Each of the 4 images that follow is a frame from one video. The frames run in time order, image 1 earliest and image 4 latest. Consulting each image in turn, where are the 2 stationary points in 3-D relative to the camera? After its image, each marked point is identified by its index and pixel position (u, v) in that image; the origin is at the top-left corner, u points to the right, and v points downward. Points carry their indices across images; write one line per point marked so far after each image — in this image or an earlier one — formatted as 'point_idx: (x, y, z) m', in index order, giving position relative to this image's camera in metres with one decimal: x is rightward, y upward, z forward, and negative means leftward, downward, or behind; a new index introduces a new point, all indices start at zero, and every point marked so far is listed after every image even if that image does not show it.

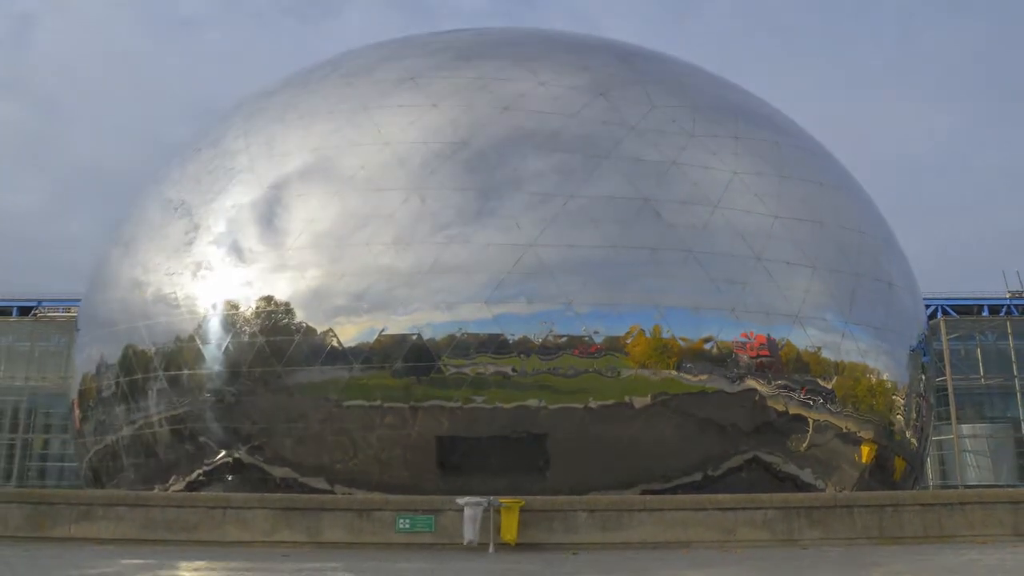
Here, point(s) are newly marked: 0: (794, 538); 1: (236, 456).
0: (+2.9, -2.6, +9.4) m
1: (-2.9, -1.8, +9.9) m
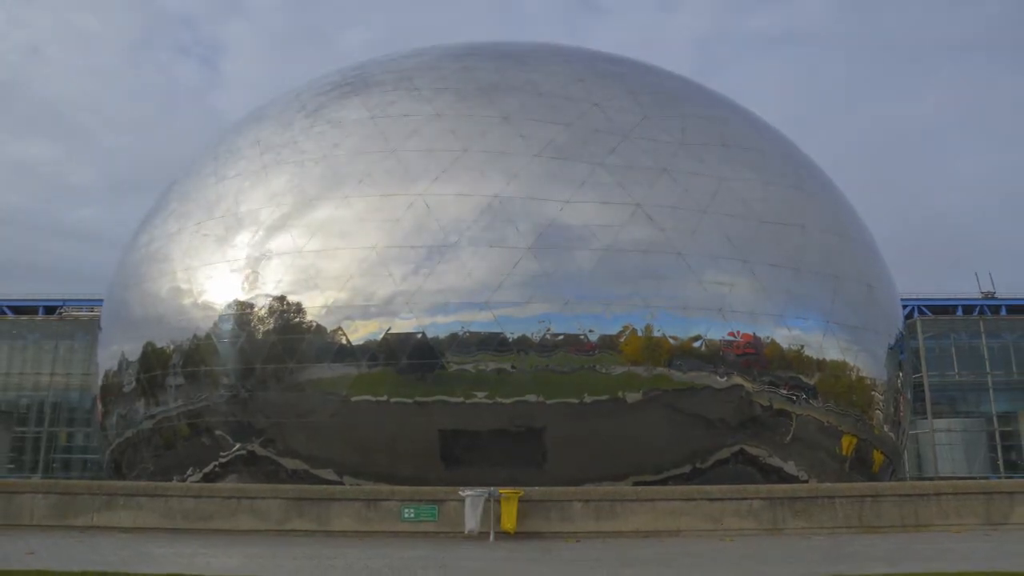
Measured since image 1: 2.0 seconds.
0: (+2.9, -2.6, +10.0) m
1: (-2.9, -1.8, +10.3) m
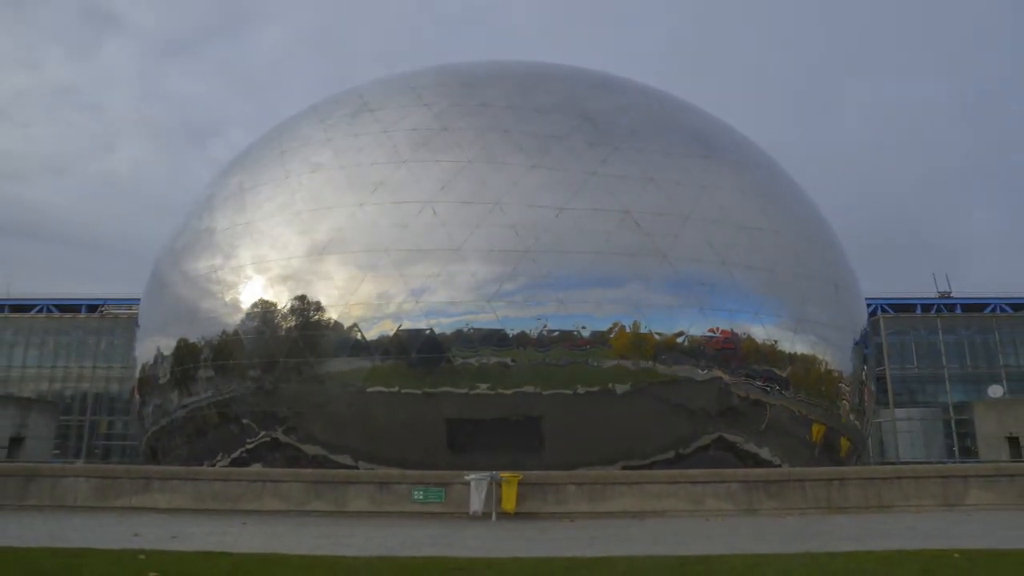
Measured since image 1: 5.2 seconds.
0: (+2.9, -2.6, +10.9) m
1: (-2.9, -1.8, +11.1) m
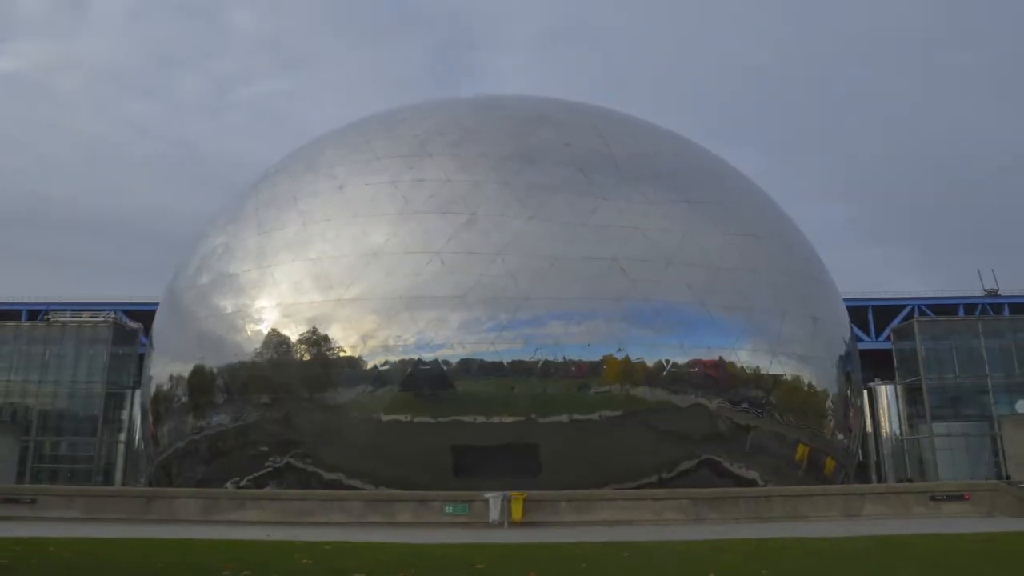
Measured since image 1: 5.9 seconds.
0: (+2.9, -3.1, +11.2) m
1: (-2.8, -2.0, +11.7) m
